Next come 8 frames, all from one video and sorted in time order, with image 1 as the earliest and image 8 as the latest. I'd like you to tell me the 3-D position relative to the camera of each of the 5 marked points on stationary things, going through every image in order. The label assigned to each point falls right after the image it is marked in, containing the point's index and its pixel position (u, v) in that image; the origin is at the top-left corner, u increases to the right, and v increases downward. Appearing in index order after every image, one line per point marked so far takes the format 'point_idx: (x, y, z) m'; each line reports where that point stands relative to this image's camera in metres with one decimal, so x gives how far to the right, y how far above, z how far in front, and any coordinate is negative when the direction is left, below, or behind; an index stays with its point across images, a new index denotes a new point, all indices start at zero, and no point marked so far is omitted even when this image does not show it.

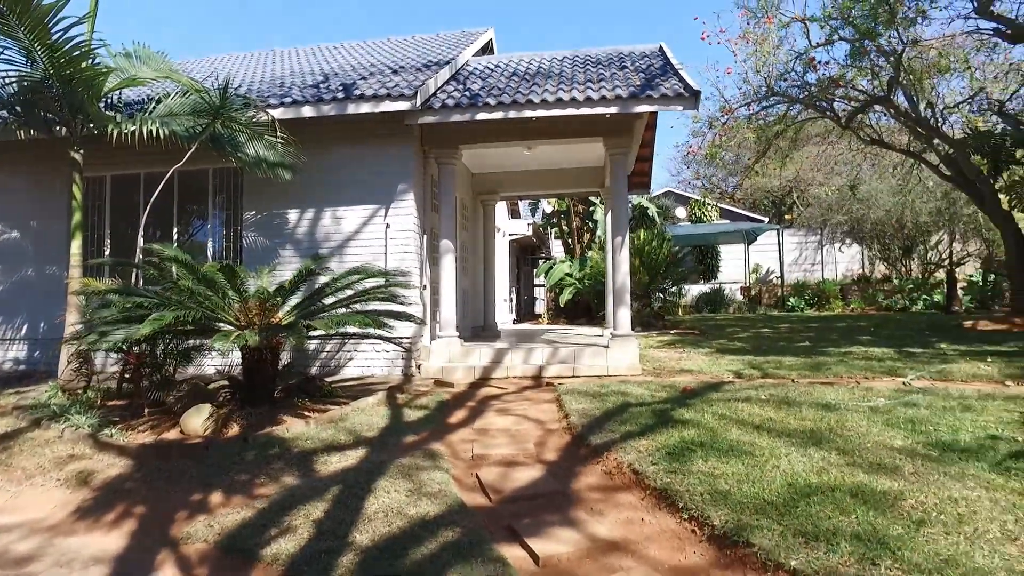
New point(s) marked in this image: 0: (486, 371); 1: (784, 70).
0: (-0.4, -1.2, +10.1) m
1: (+7.0, +5.5, +17.9) m
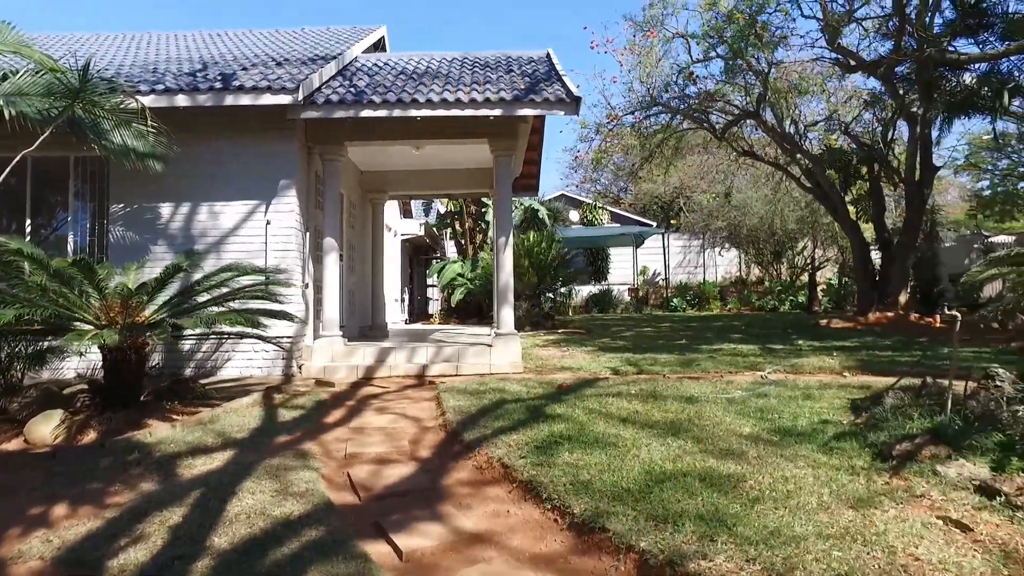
0: (-2.0, -1.2, +10.0) m
1: (+4.1, +5.5, +18.7) m
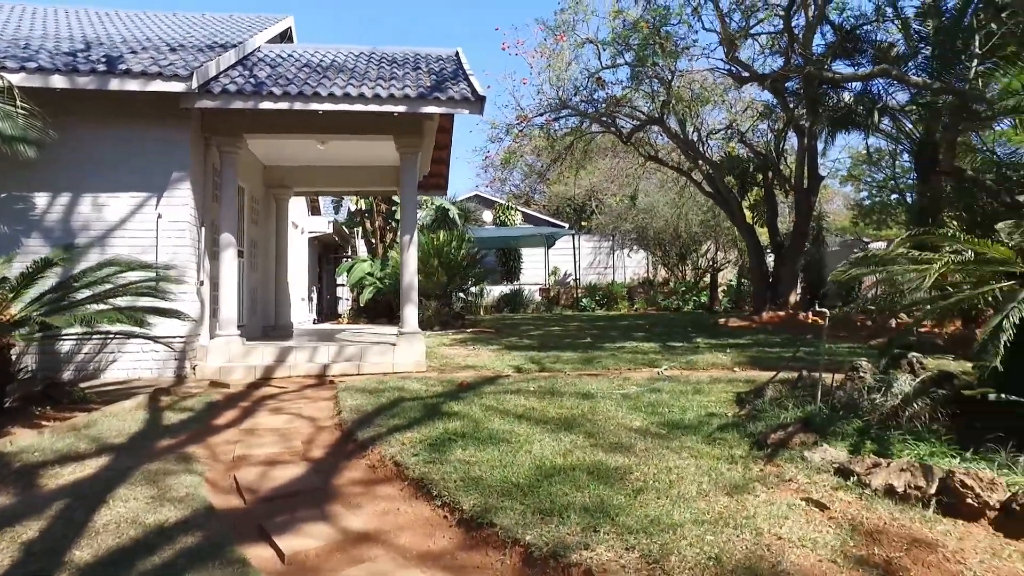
0: (-3.4, -1.1, +9.6) m
1: (+1.7, +5.5, +19.1) m
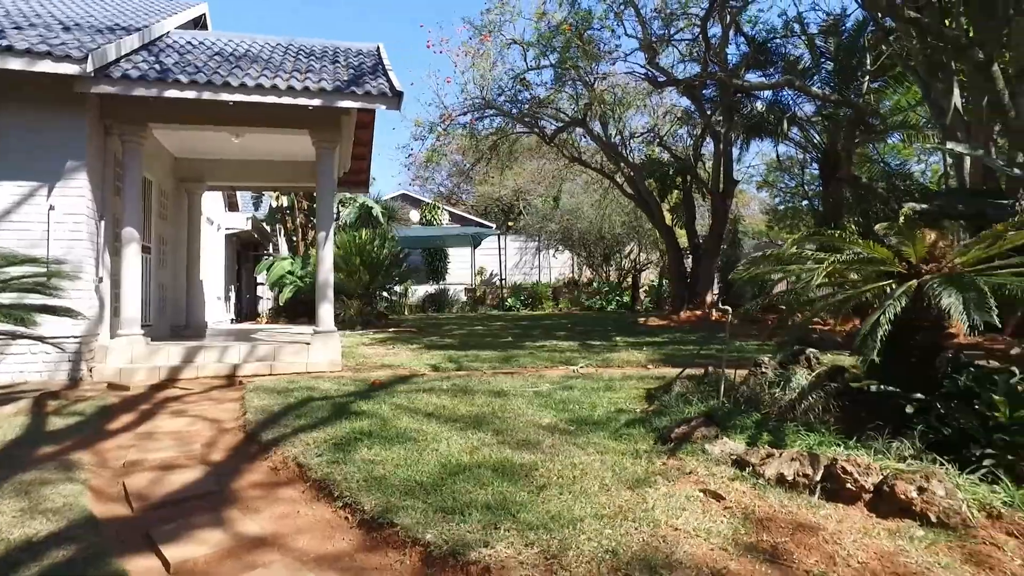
0: (-4.5, -1.1, +9.2) m
1: (-0.3, +5.5, +19.1) m
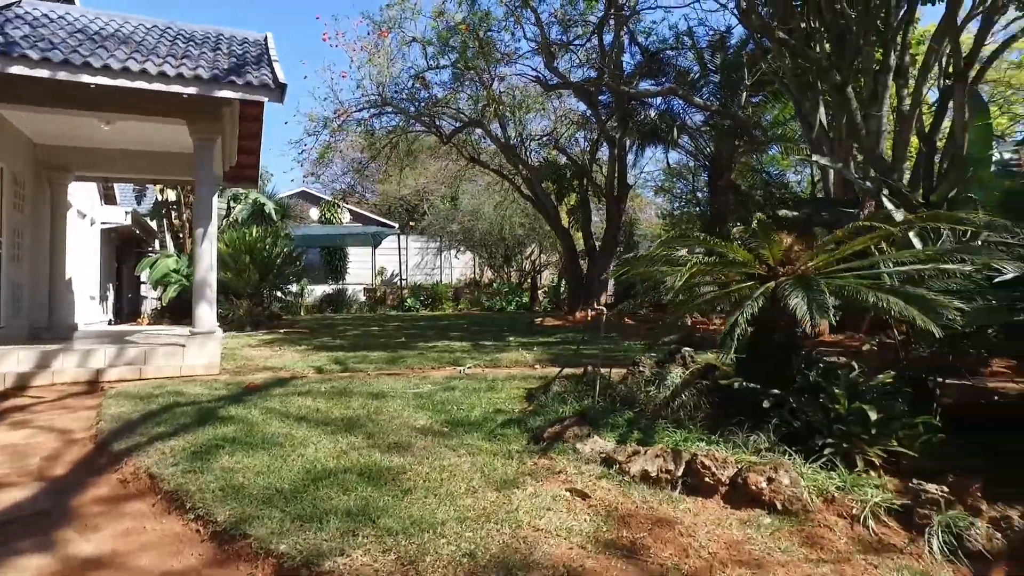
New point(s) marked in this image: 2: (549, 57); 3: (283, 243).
0: (-5.9, -1.1, +8.4) m
1: (-3.1, +5.5, +18.8) m
2: (+1.0, +6.2, +18.7) m
3: (-6.5, +1.3, +19.7) m
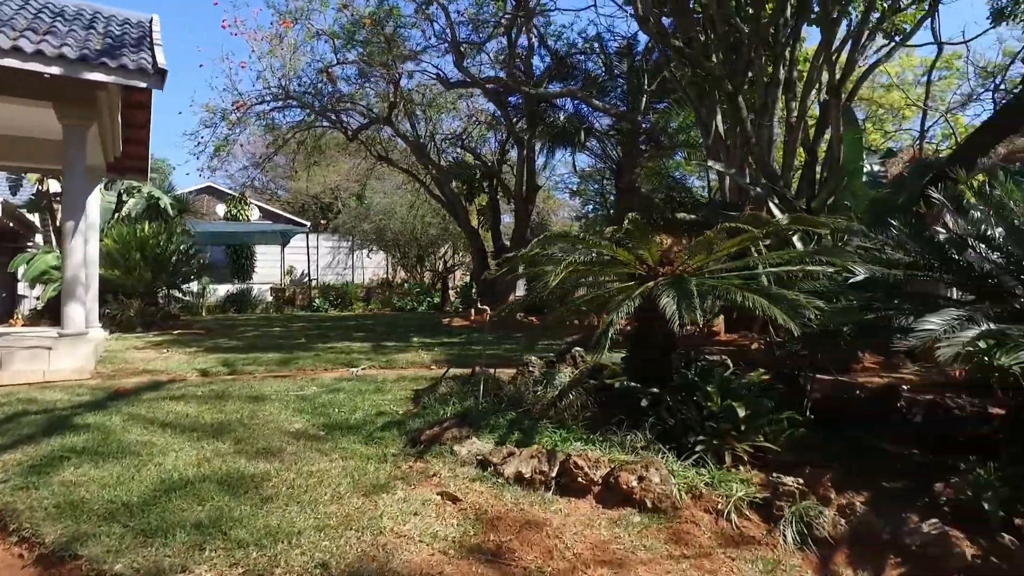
0: (-7.1, -1.0, +7.6) m
1: (-5.5, +5.5, +18.2) m
2: (-1.4, +6.2, +18.6) m
3: (-9.0, +1.3, +18.7) m
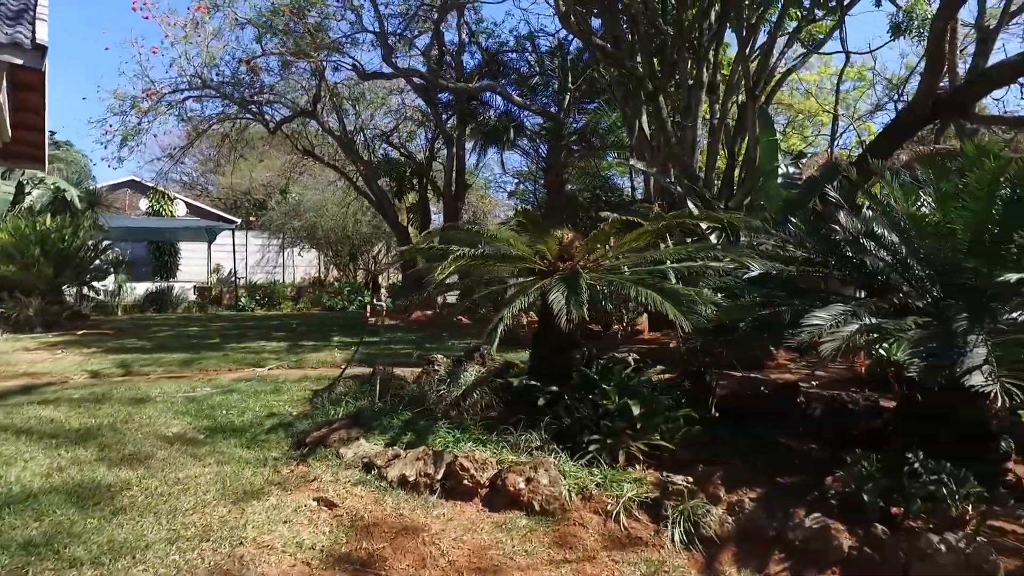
0: (-8.1, -1.0, +6.7) m
1: (-7.3, +5.6, +17.5) m
2: (-3.3, +6.2, +18.2) m
3: (-10.9, +1.4, +17.7) m
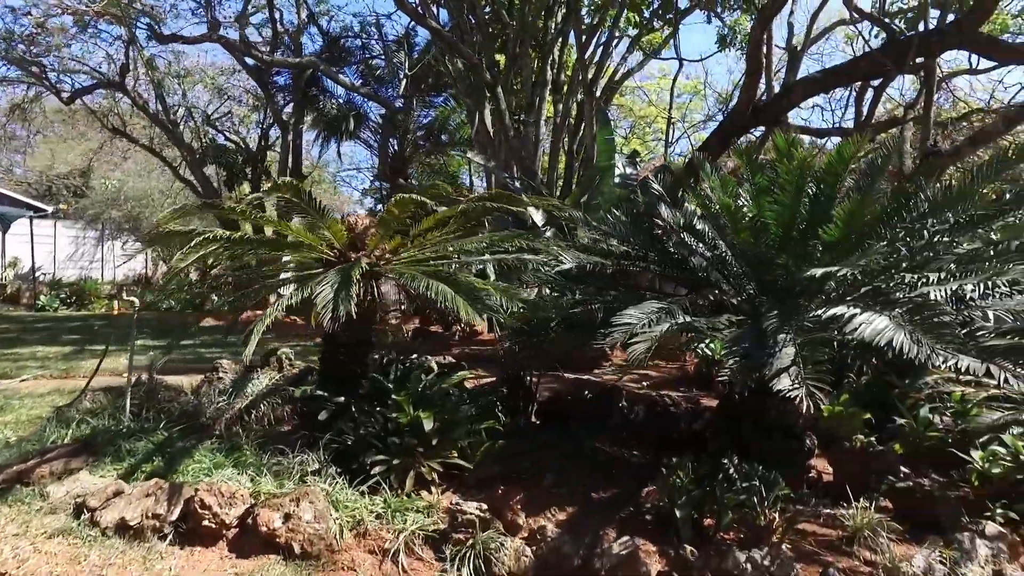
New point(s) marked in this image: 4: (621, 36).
0: (-9.6, -0.9, +4.3) m
1: (-11.0, +5.7, +15.0) m
2: (-7.1, +6.3, +16.5) m
3: (-14.5, +1.5, +14.5) m
4: (+2.1, +4.7, +12.9) m
